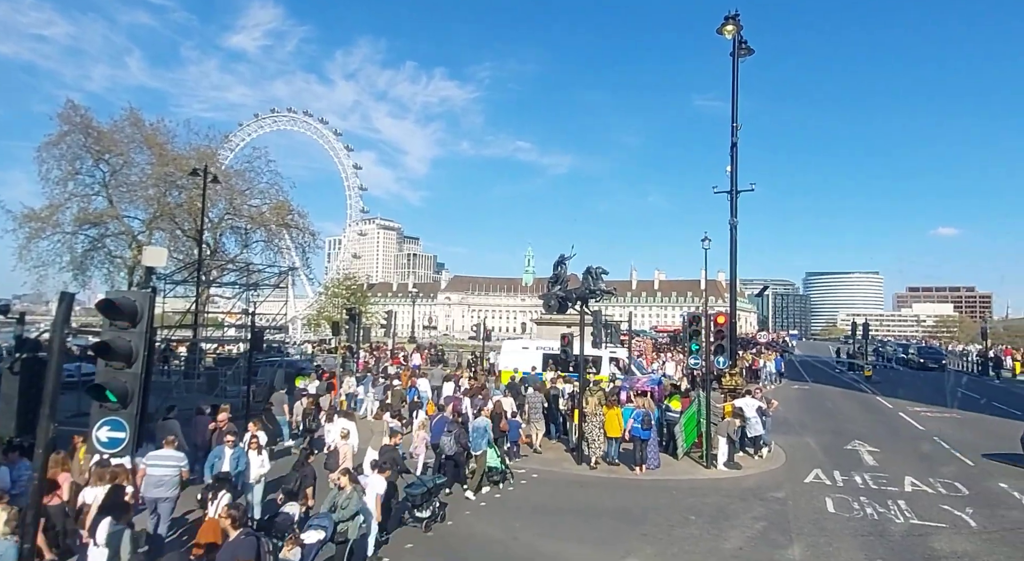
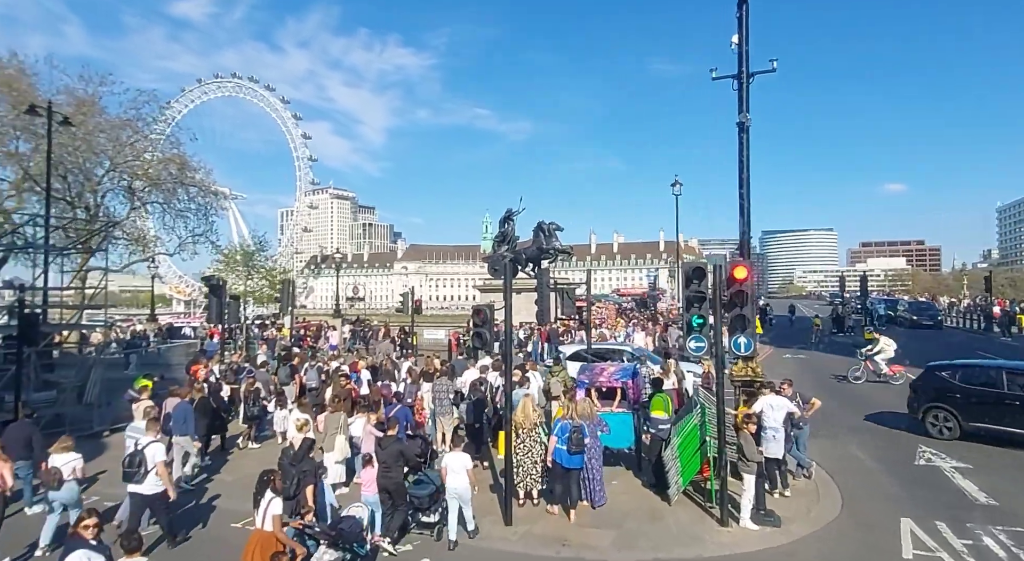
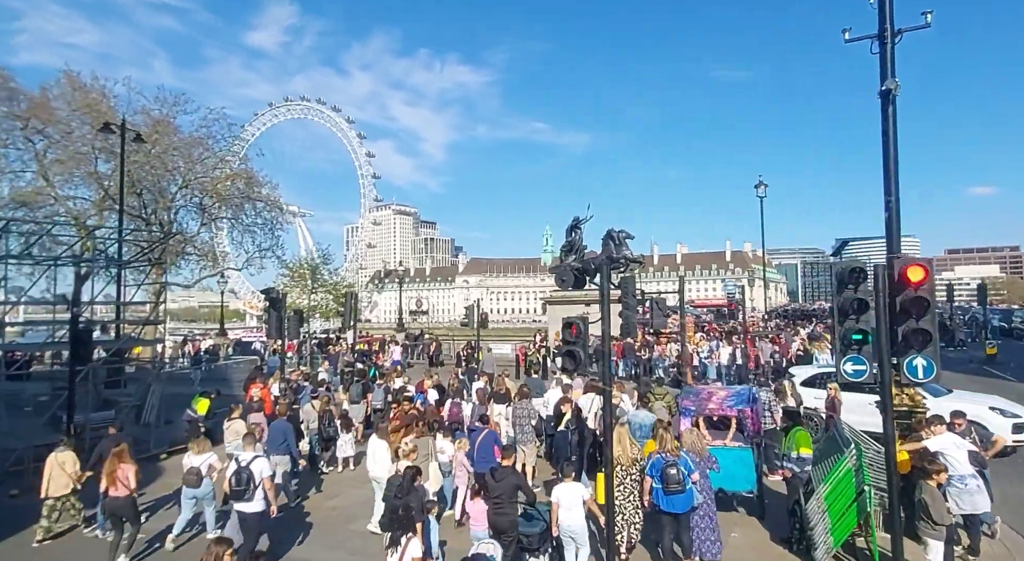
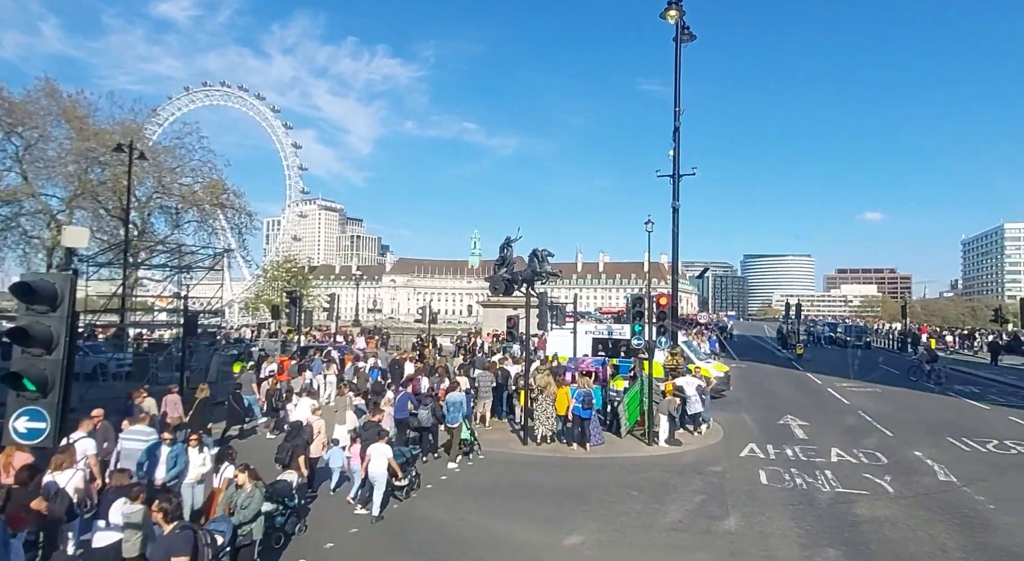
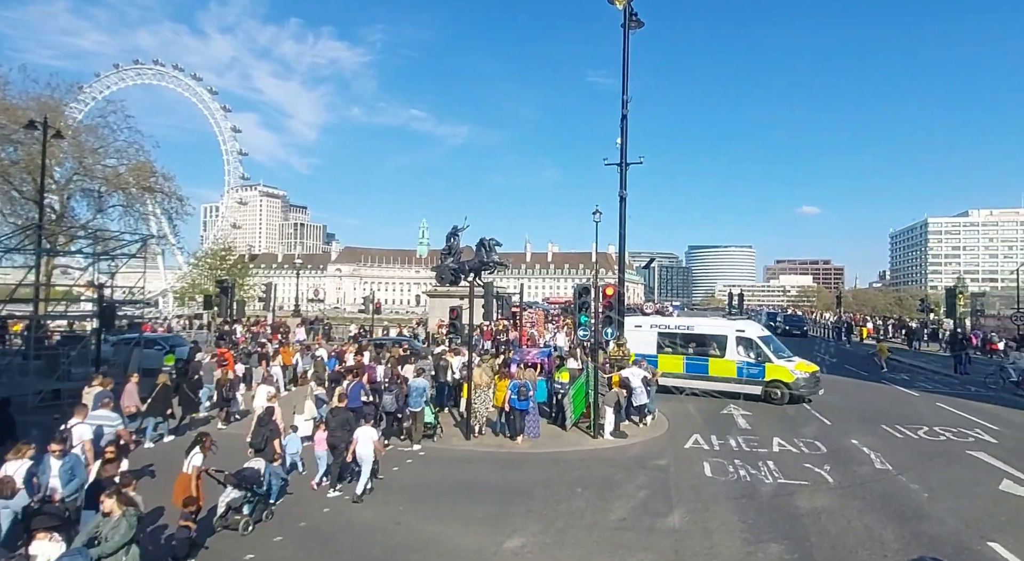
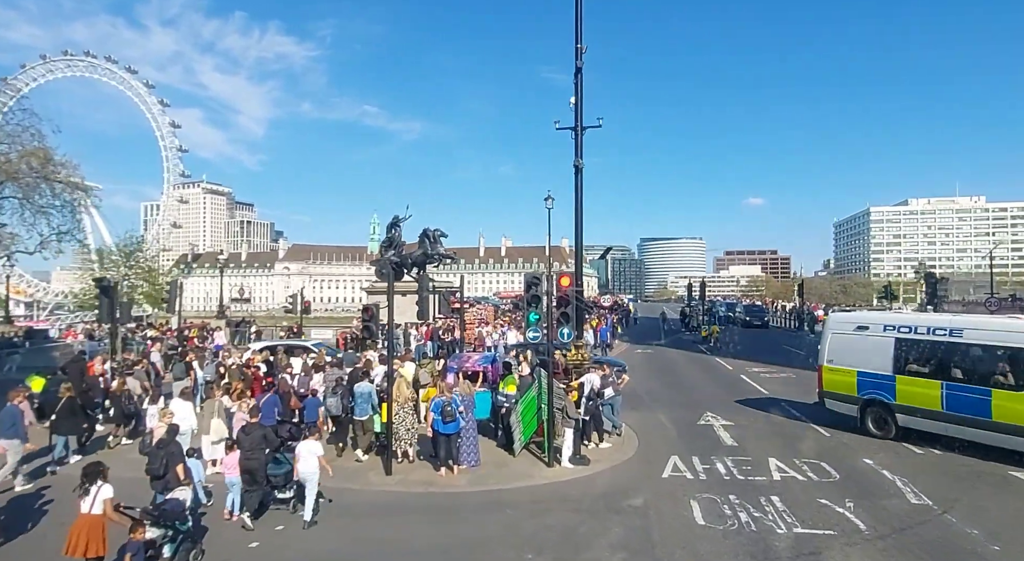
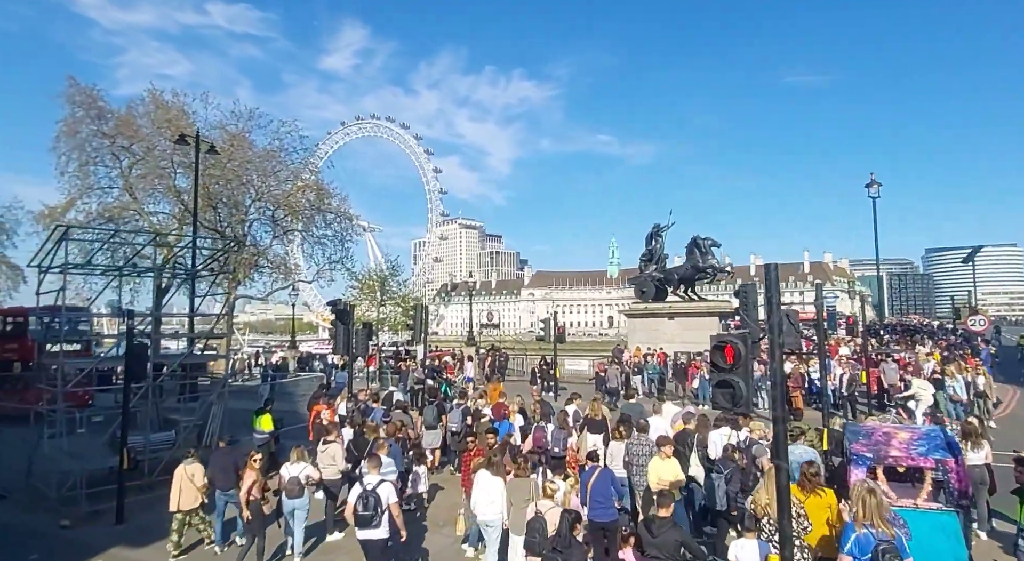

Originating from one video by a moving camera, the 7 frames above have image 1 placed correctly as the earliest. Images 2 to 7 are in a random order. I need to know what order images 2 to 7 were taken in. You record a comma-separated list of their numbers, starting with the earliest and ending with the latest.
4, 5, 6, 2, 3, 7
